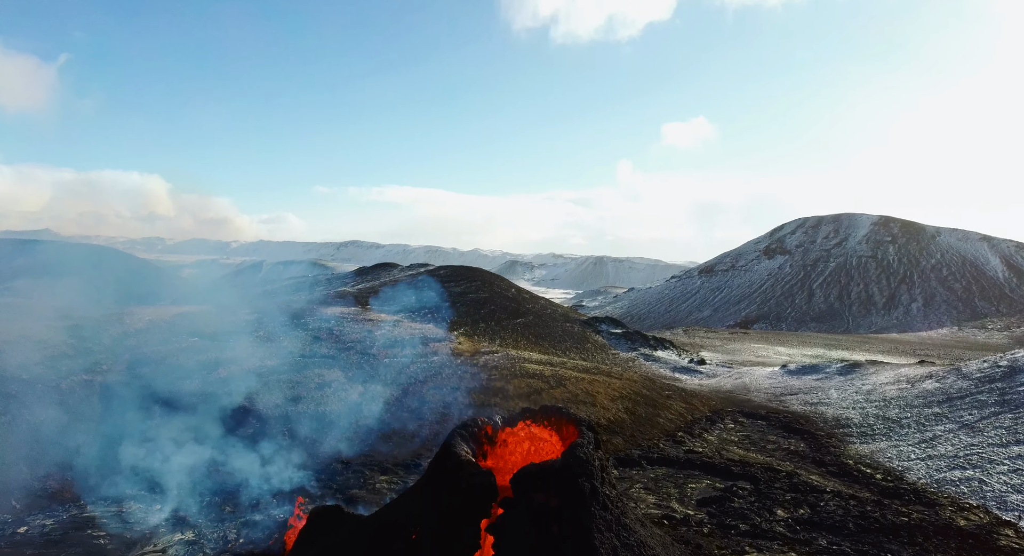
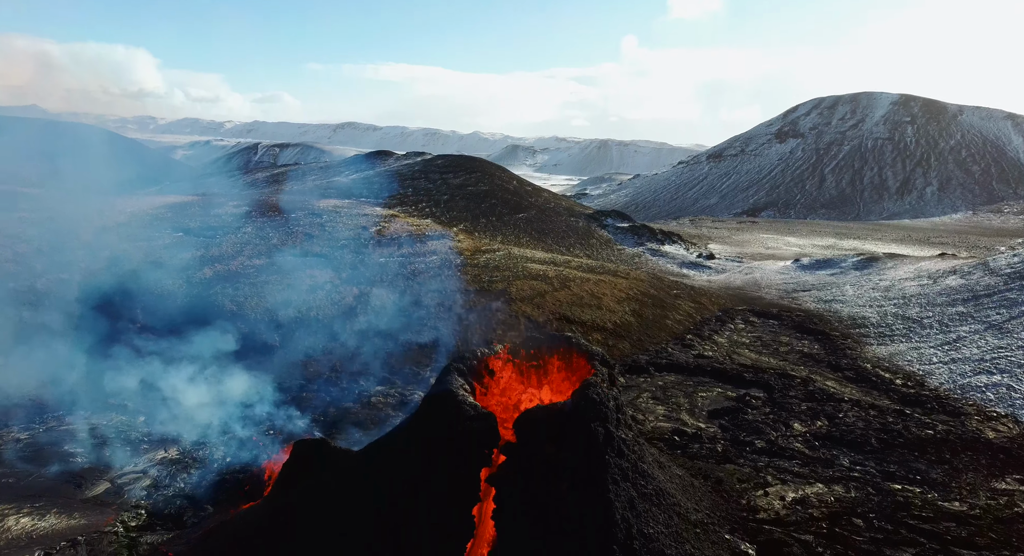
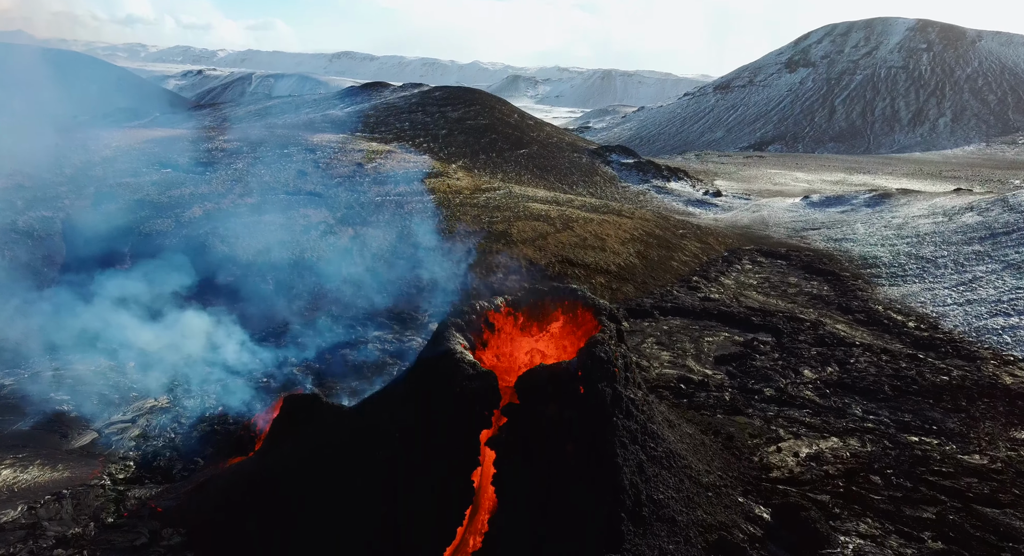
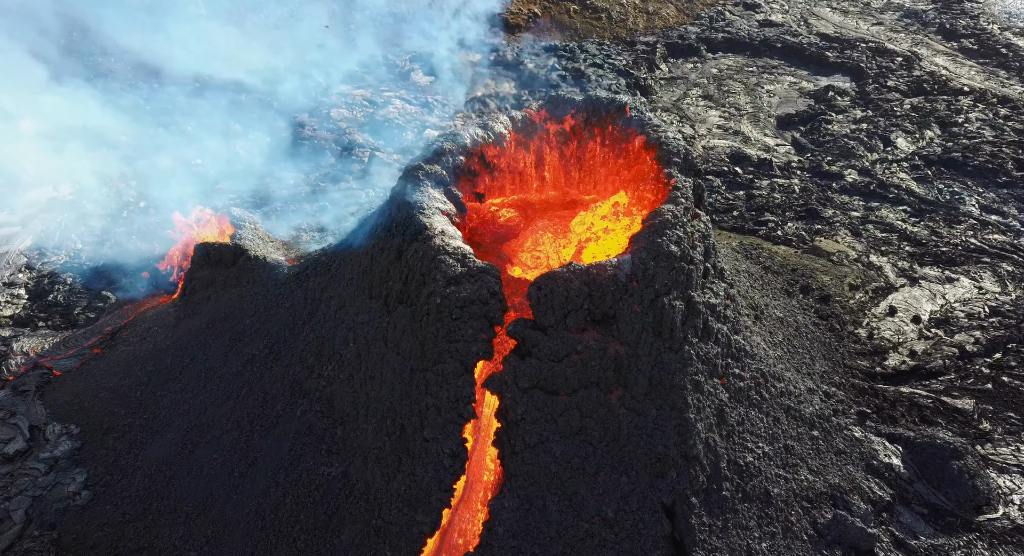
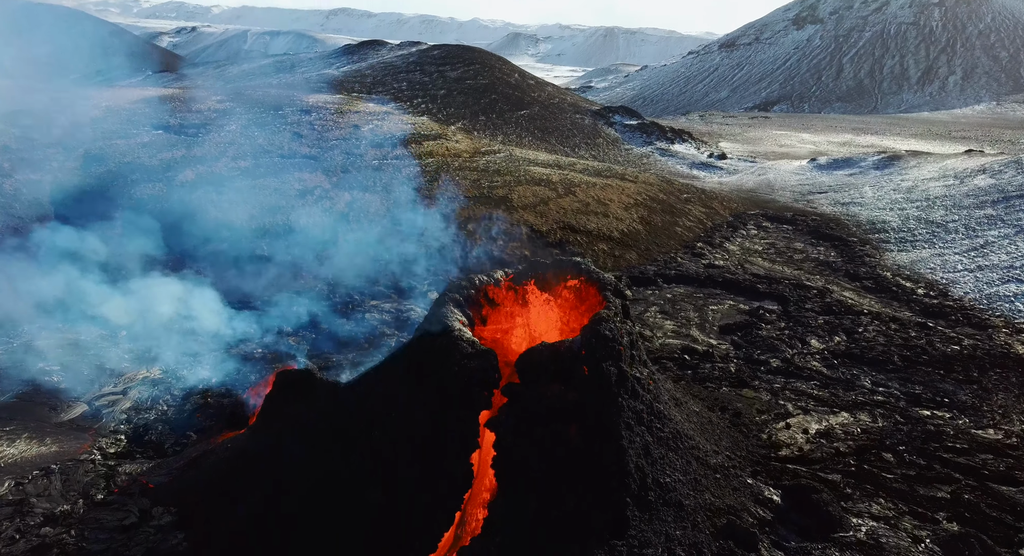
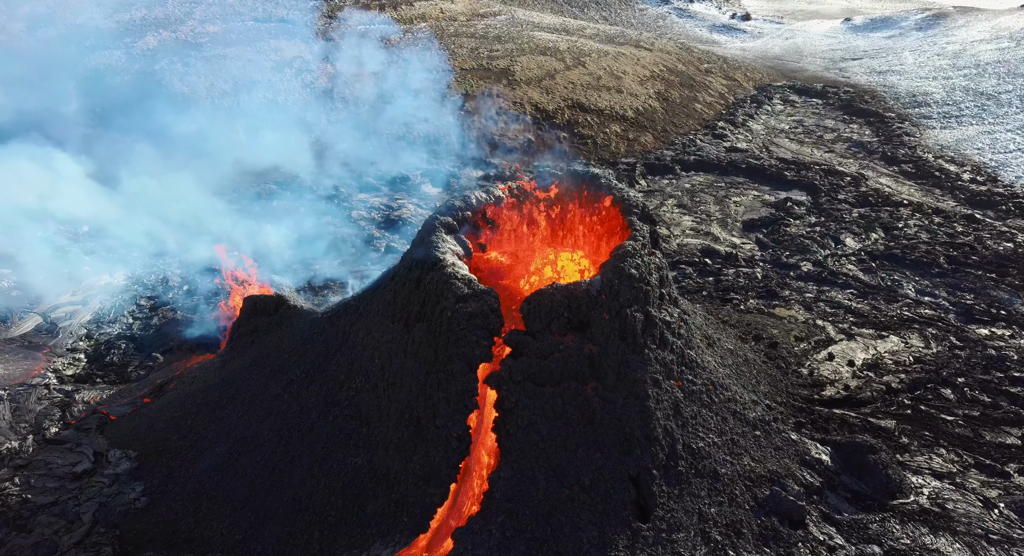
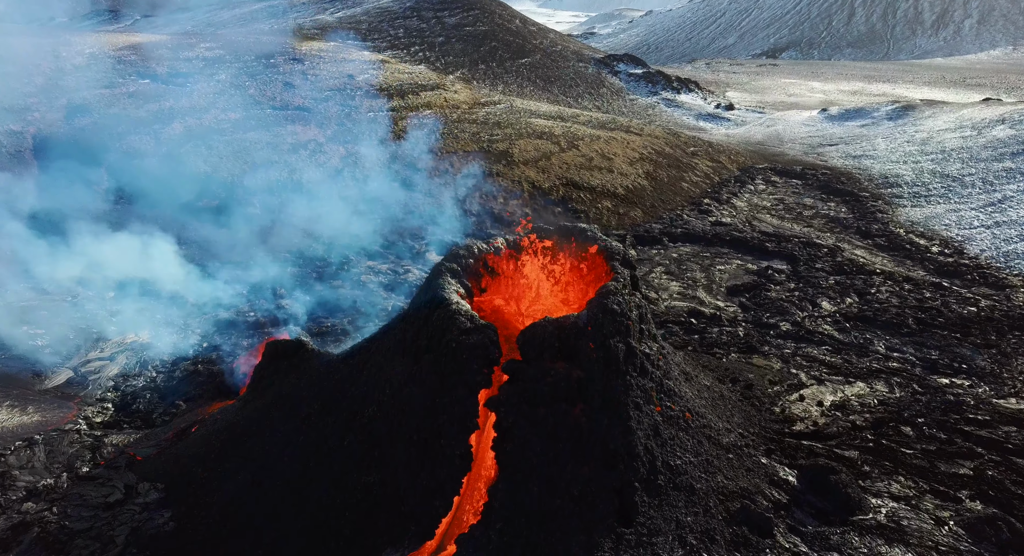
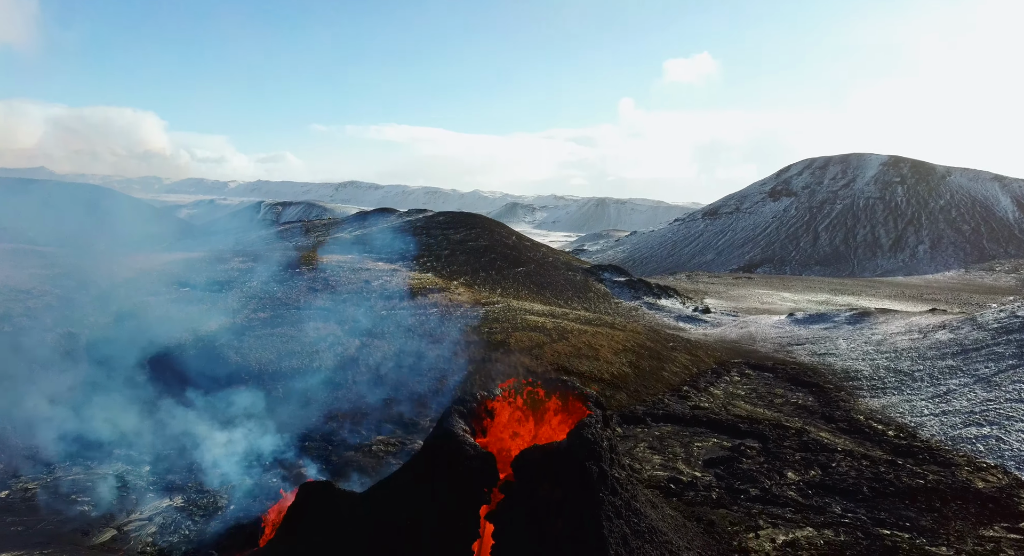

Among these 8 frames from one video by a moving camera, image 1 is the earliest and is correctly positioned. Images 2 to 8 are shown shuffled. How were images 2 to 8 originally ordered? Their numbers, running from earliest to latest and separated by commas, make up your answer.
8, 2, 3, 5, 7, 6, 4
